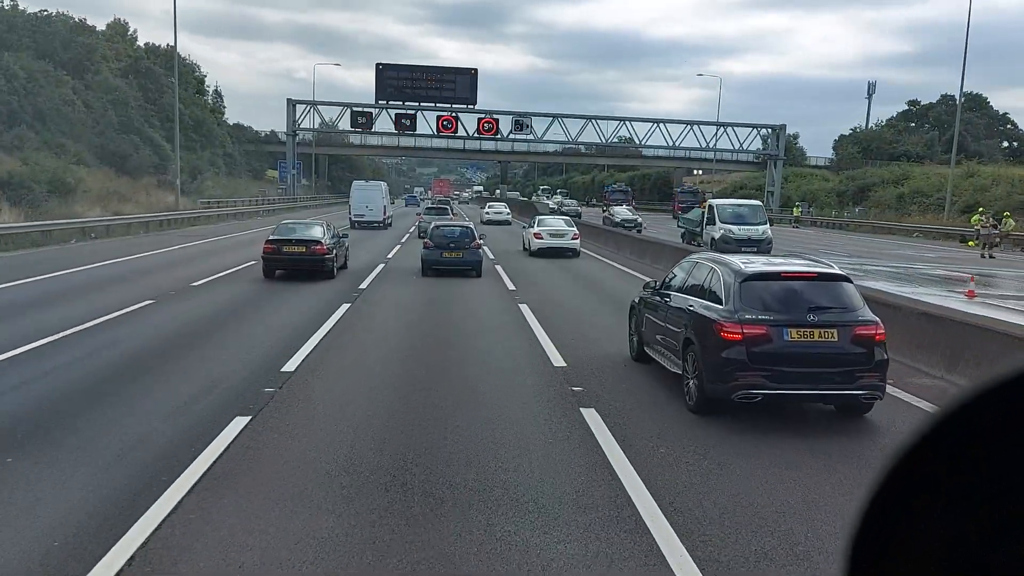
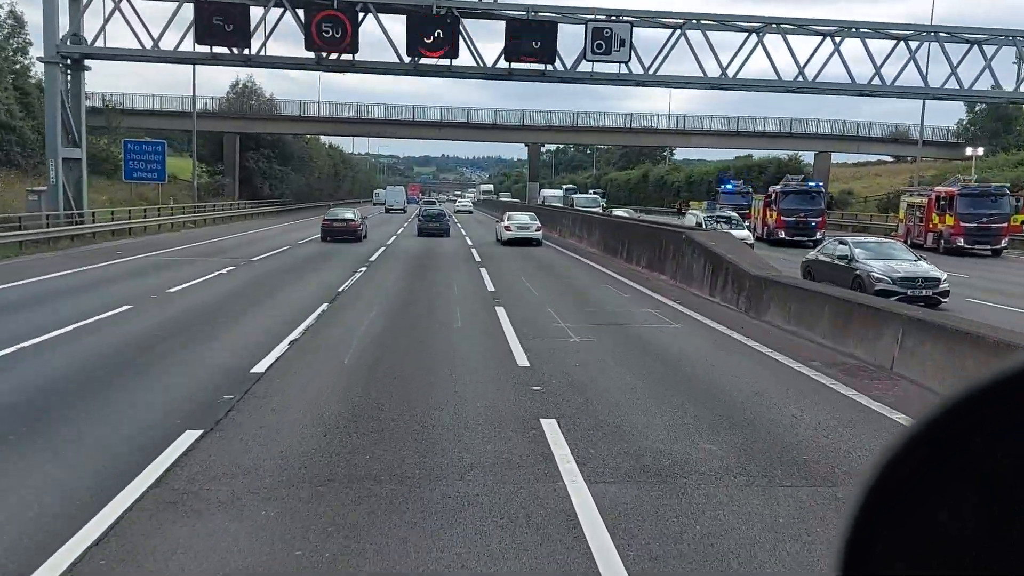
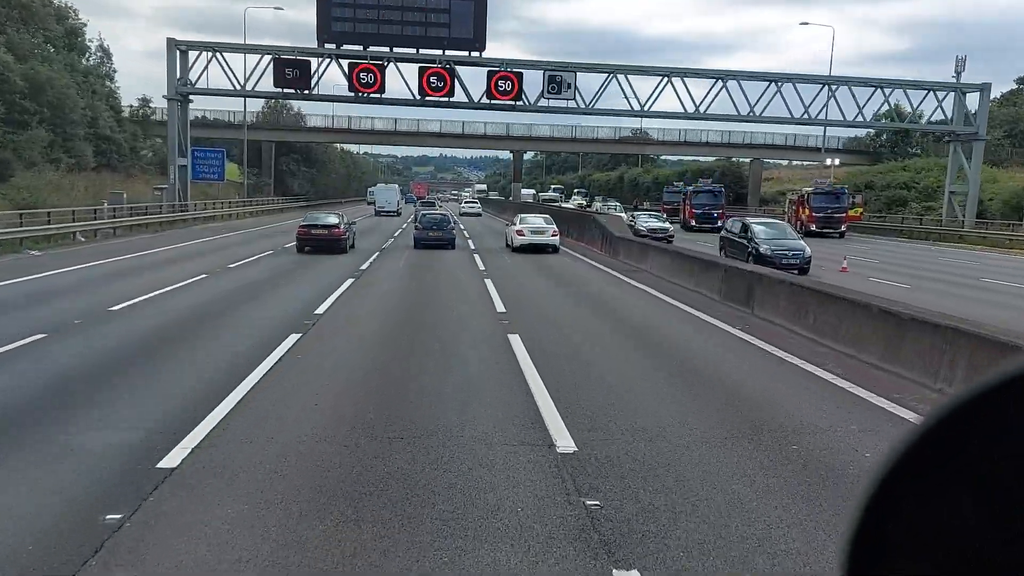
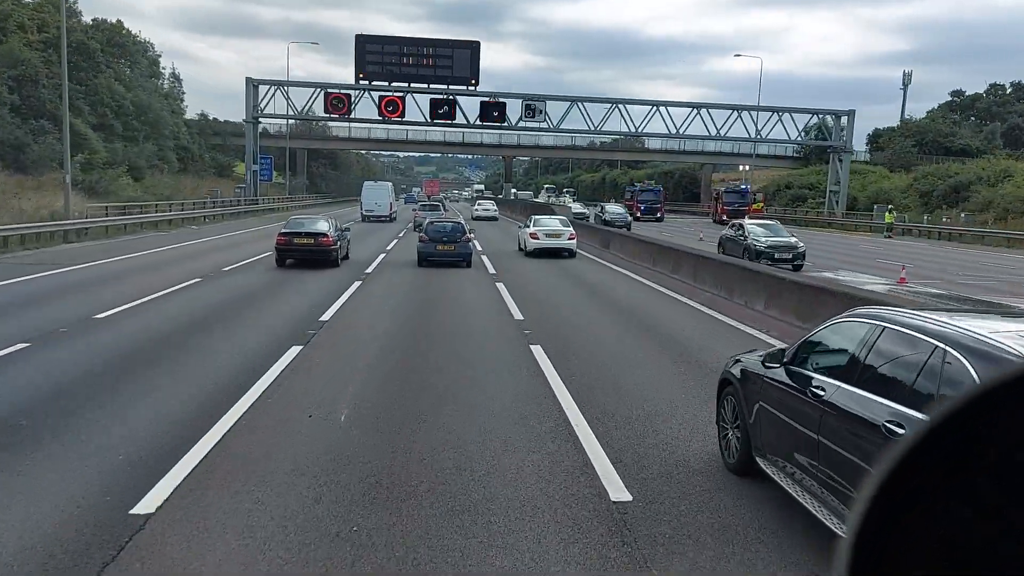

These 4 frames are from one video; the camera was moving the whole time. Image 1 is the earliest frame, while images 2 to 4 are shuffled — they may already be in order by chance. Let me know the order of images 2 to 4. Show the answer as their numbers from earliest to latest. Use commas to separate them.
4, 3, 2
